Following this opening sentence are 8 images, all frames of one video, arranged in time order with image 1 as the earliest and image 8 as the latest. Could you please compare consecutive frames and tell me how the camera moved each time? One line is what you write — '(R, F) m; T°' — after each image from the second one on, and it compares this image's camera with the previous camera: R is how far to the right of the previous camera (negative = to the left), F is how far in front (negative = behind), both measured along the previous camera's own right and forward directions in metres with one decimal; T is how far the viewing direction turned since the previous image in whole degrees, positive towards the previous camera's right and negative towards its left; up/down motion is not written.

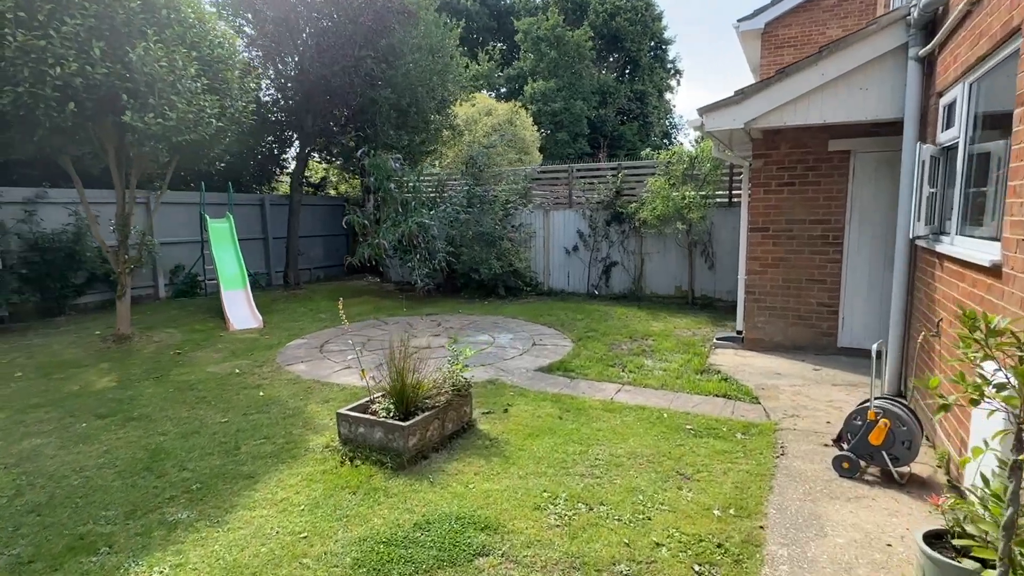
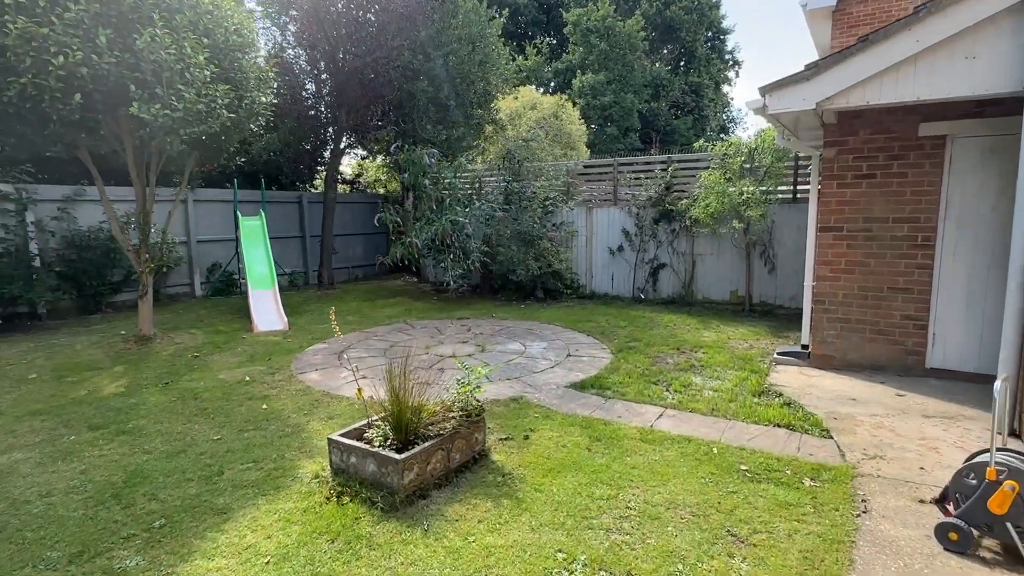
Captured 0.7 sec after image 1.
(+0.2, +0.5) m; -5°
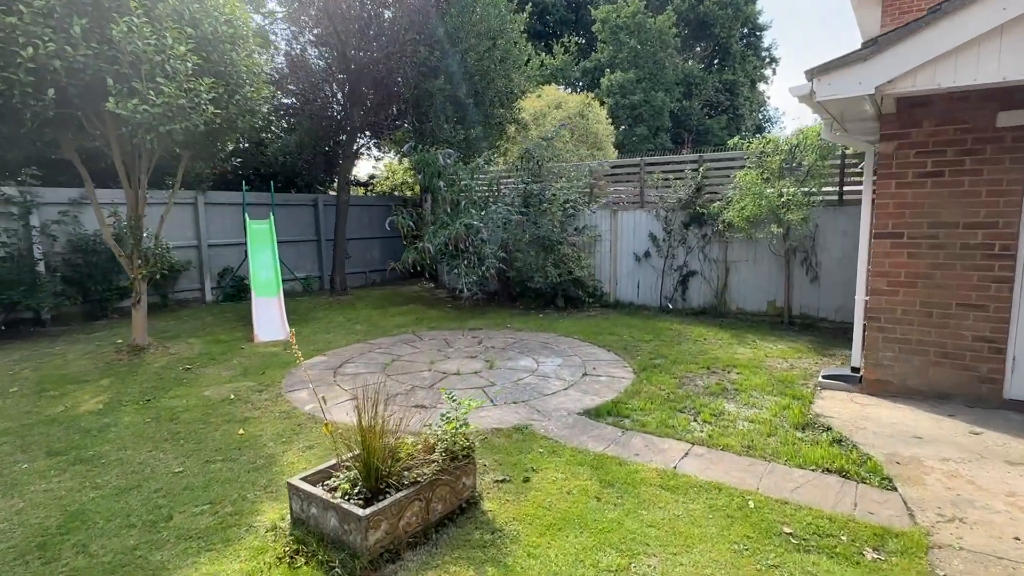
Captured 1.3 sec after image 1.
(+0.2, +0.5) m; -3°
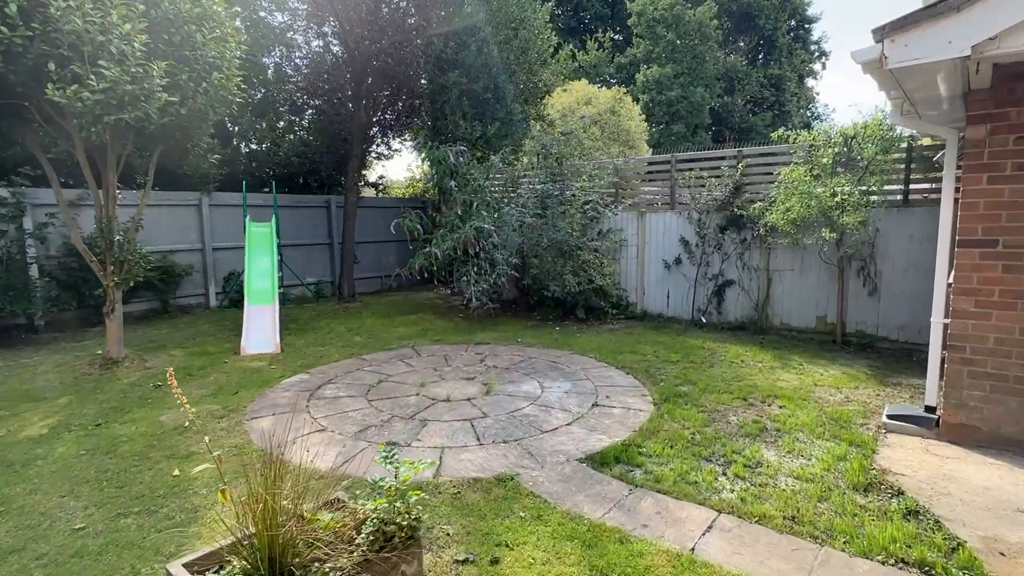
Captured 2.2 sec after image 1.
(+0.3, +0.7) m; -4°
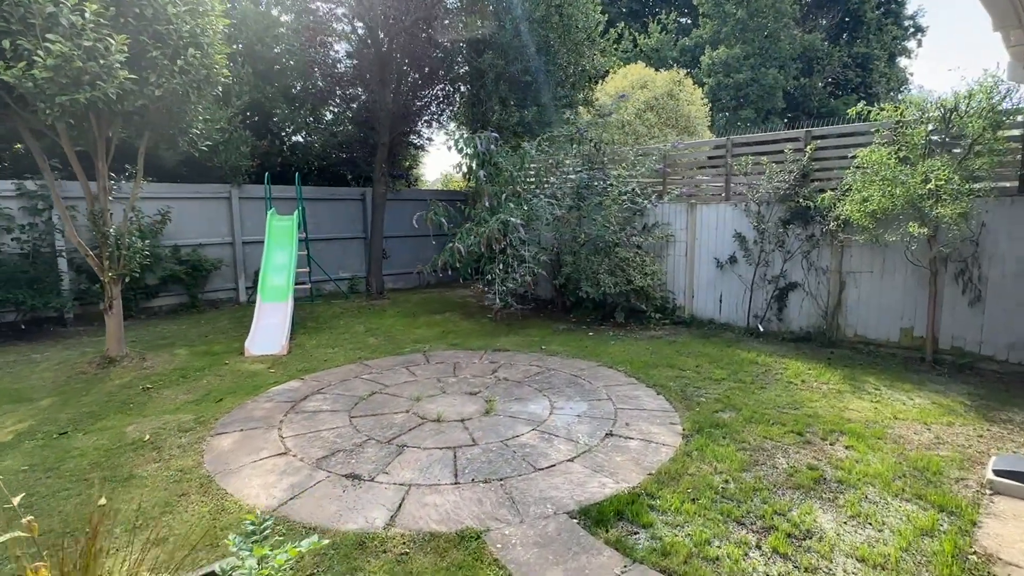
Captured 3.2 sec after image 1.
(+0.4, +0.7) m; -7°
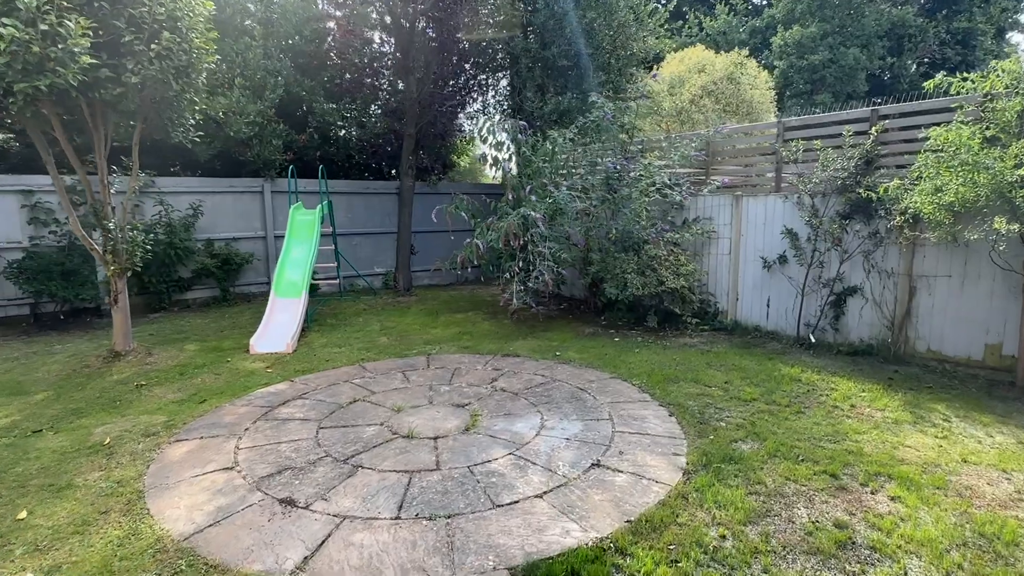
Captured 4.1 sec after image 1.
(+0.5, +0.5) m; -7°
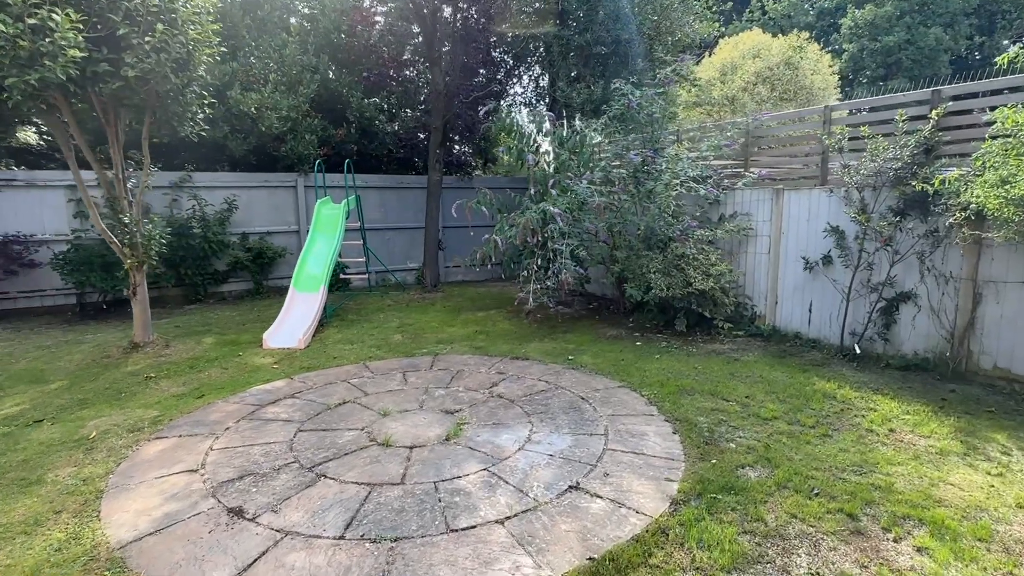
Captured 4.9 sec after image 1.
(+0.4, +0.3) m; -6°
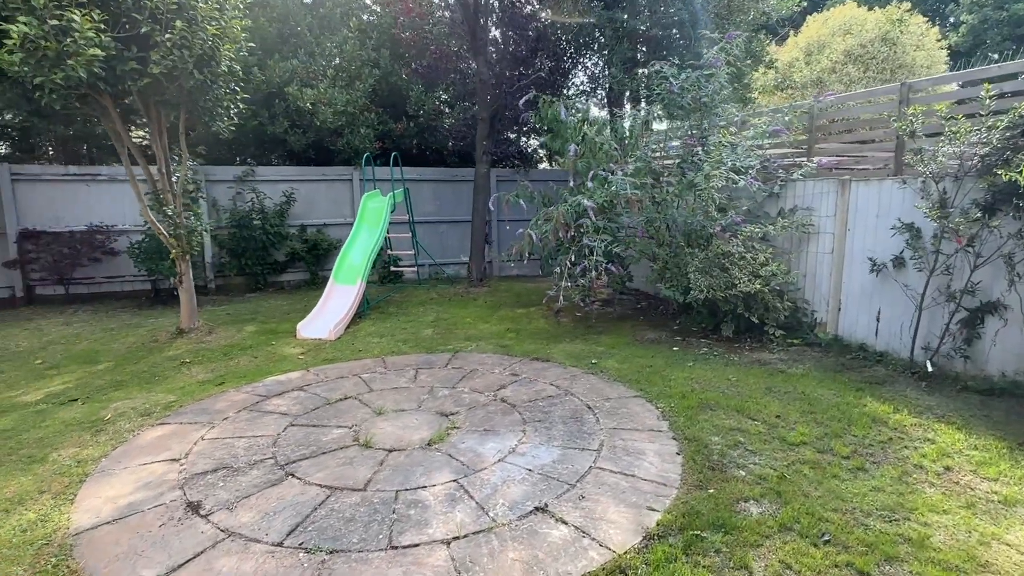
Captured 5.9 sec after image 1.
(+0.5, +0.3) m; -9°
